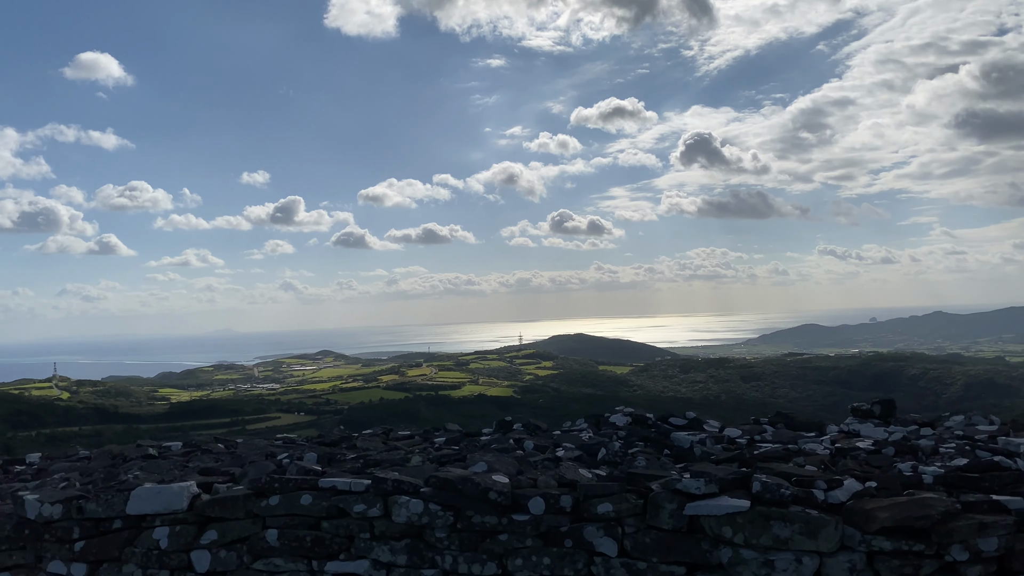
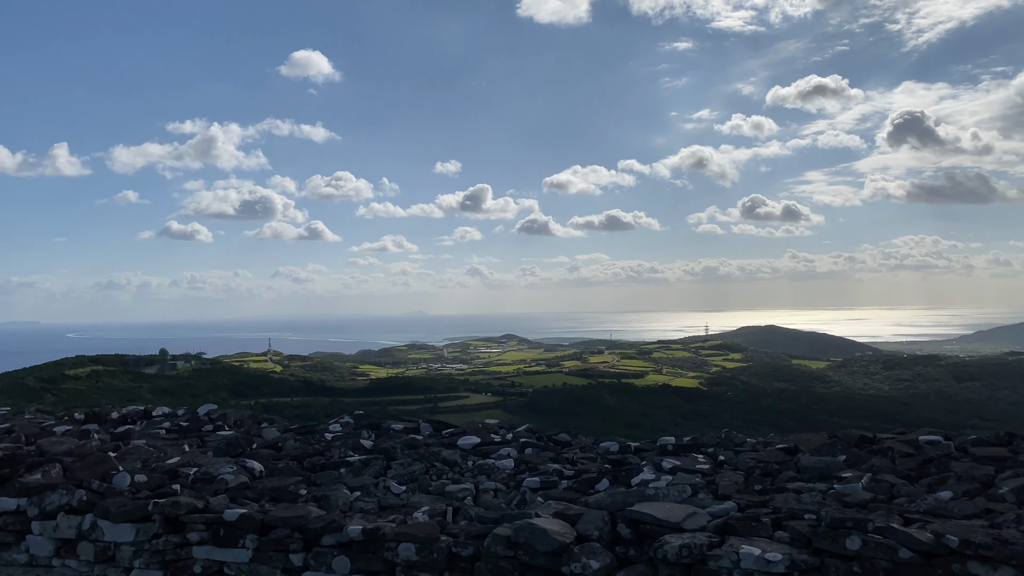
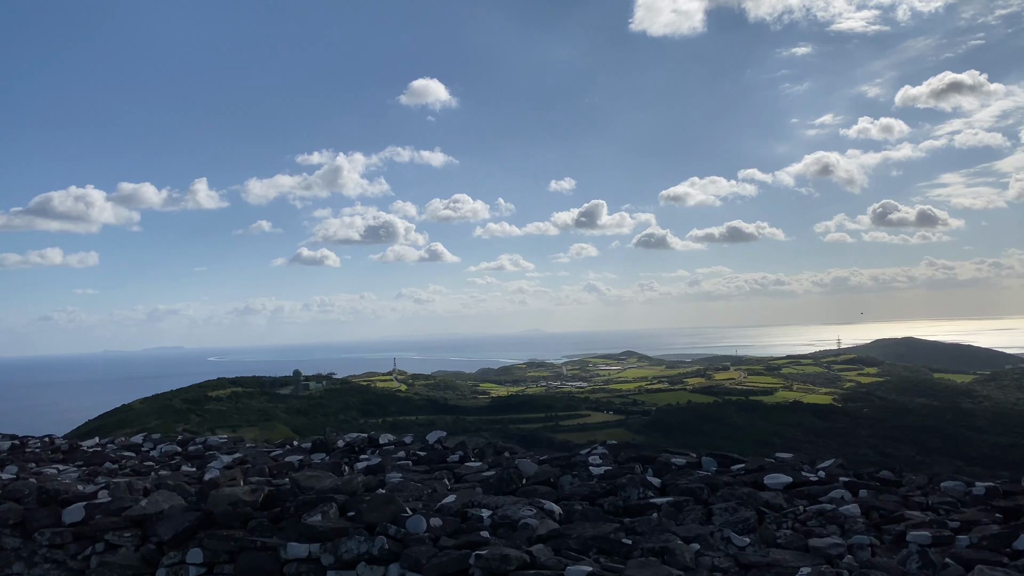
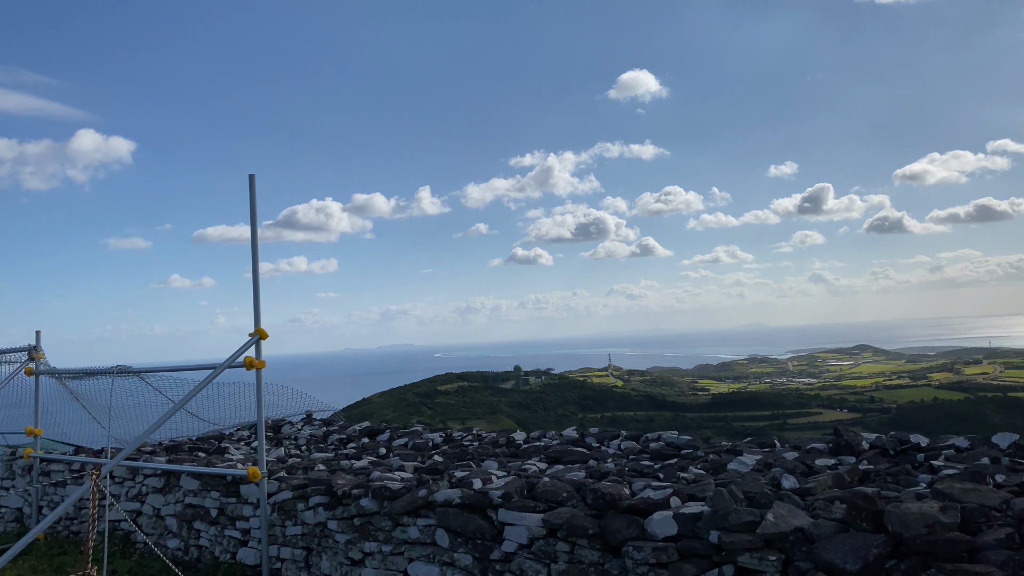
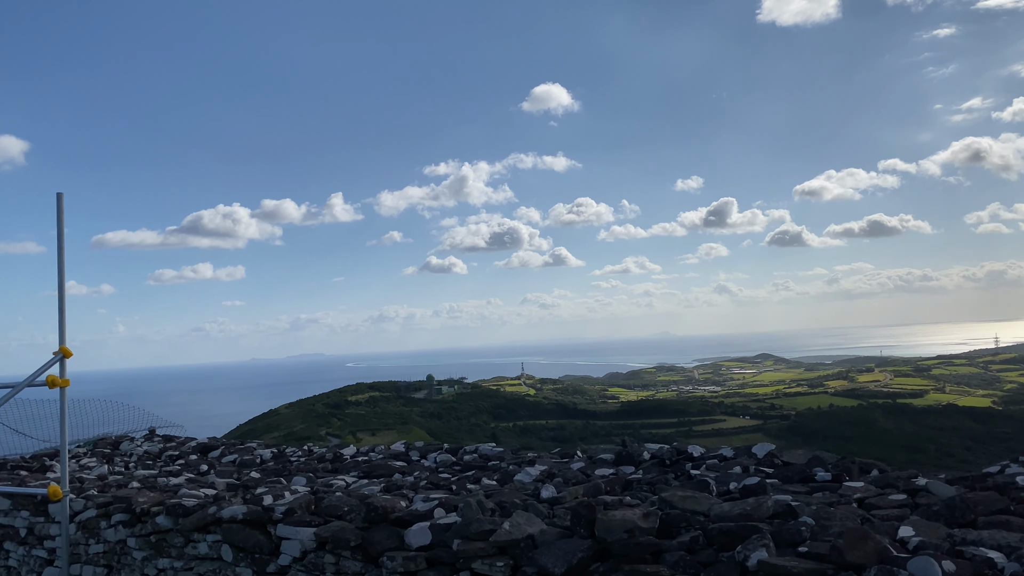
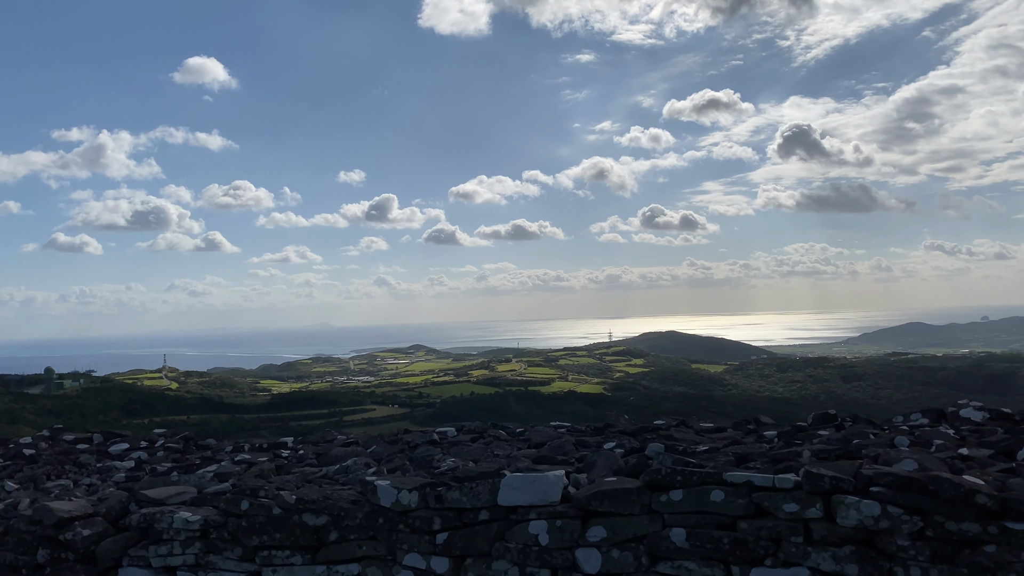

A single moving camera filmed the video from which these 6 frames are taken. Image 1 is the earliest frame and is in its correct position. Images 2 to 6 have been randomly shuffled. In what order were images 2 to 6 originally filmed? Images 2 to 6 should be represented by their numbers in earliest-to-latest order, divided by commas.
6, 2, 3, 5, 4
